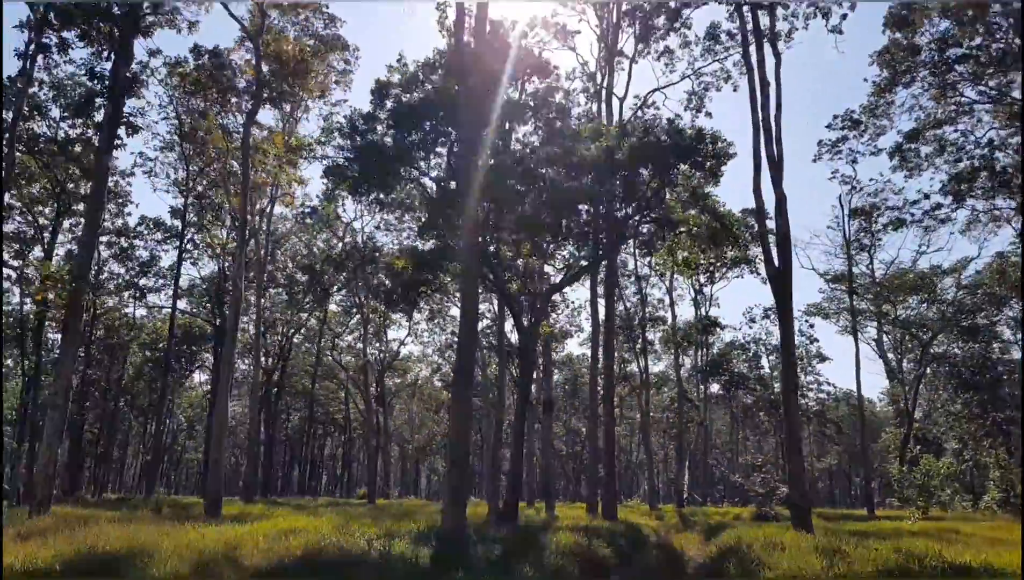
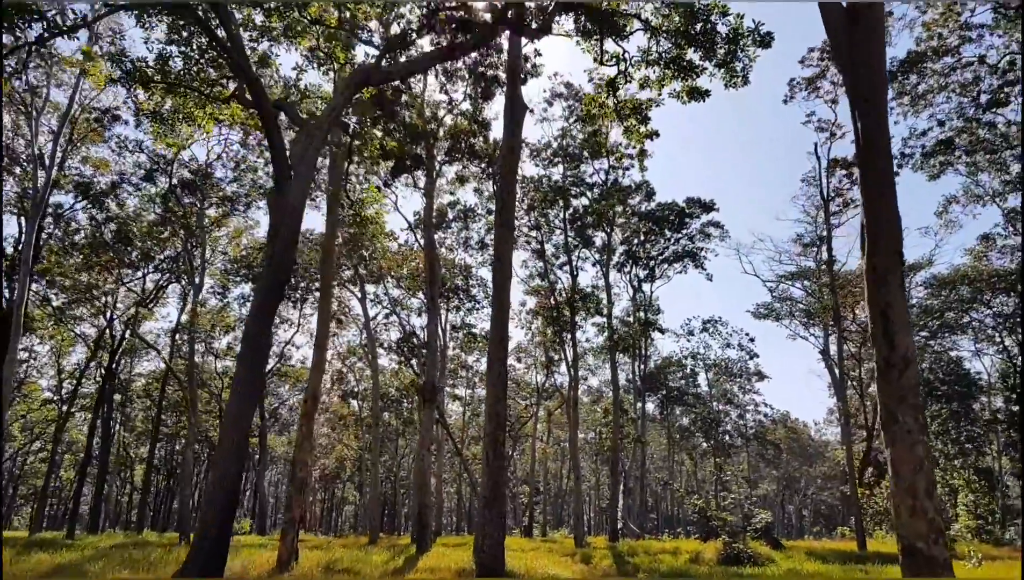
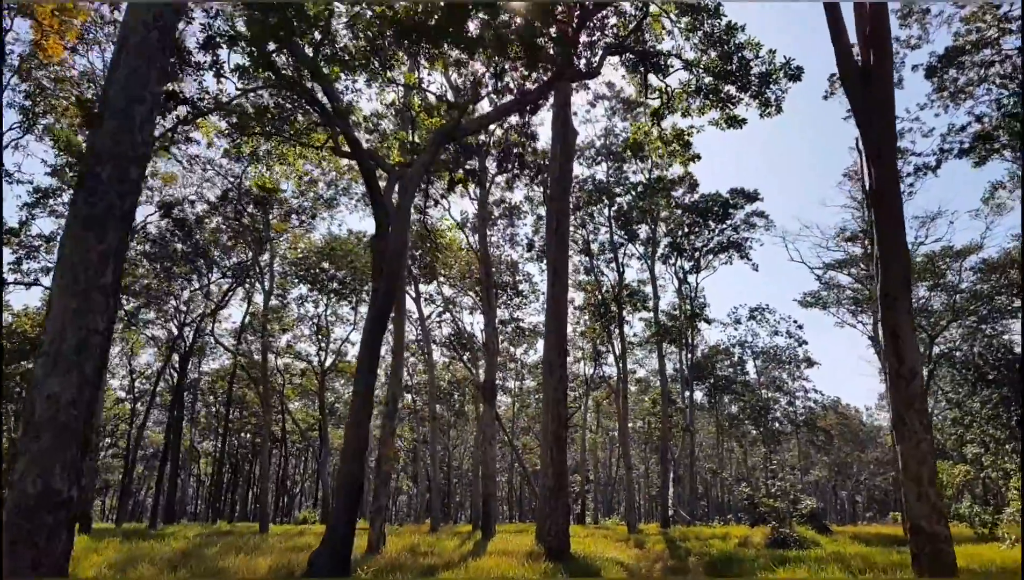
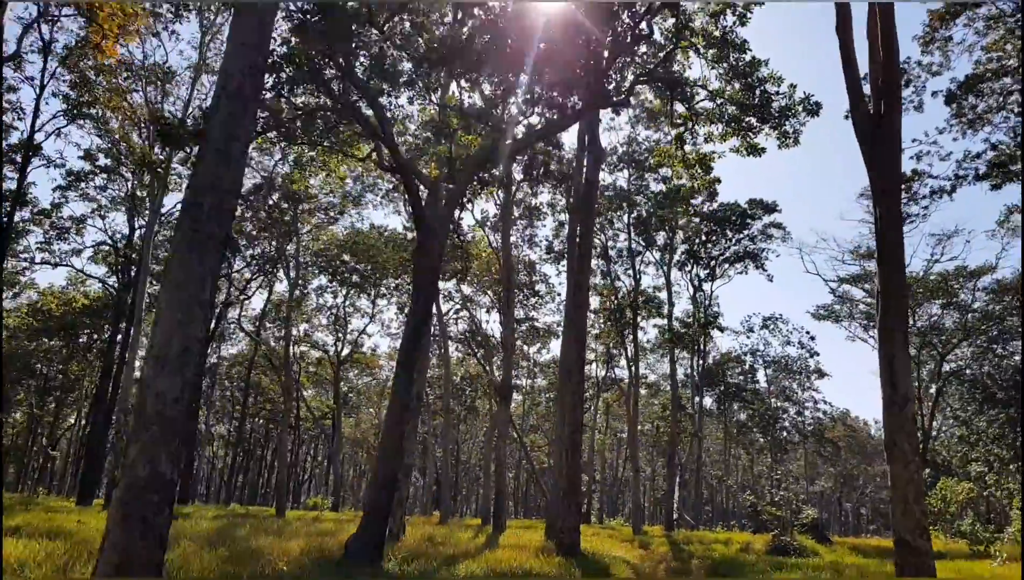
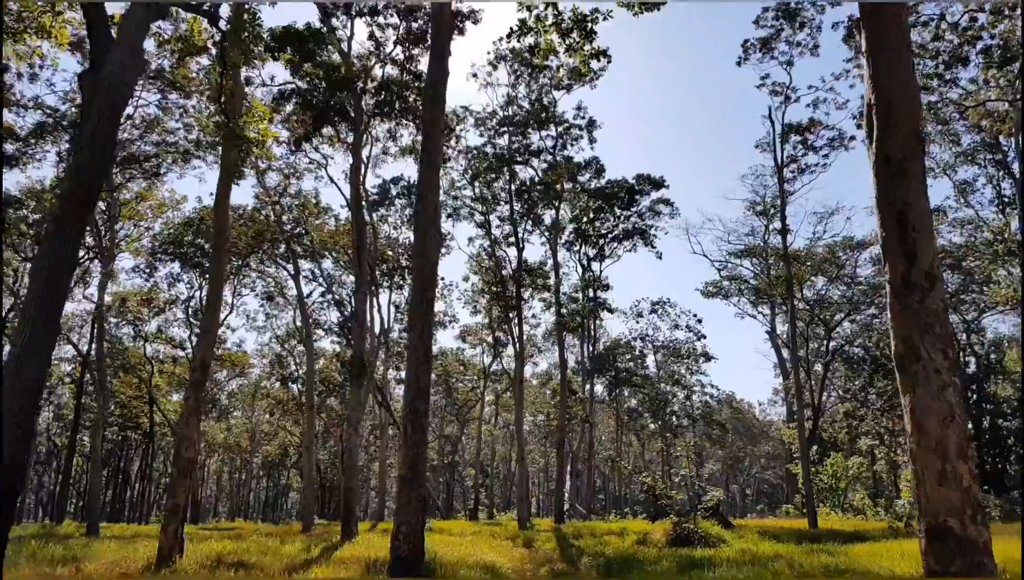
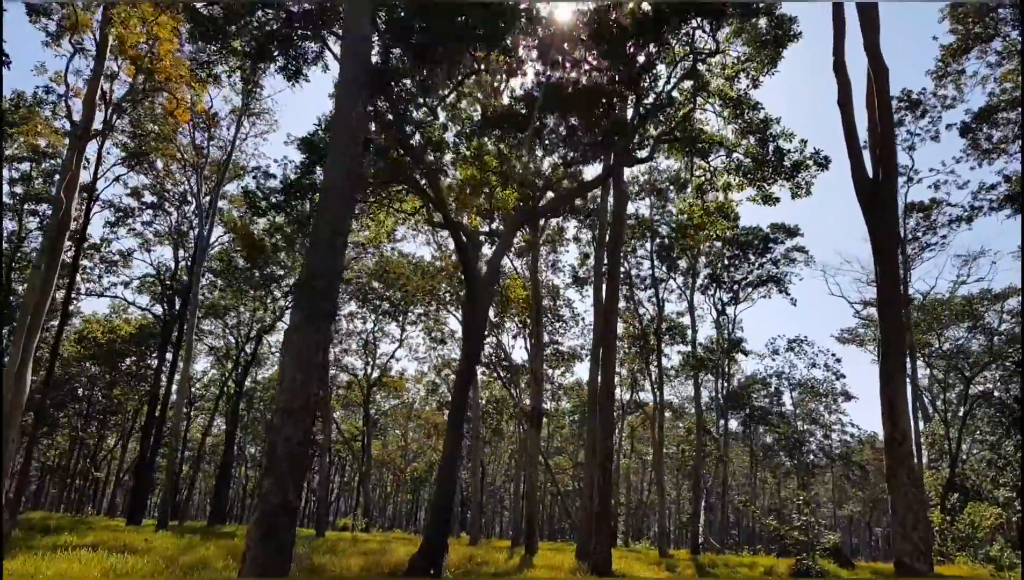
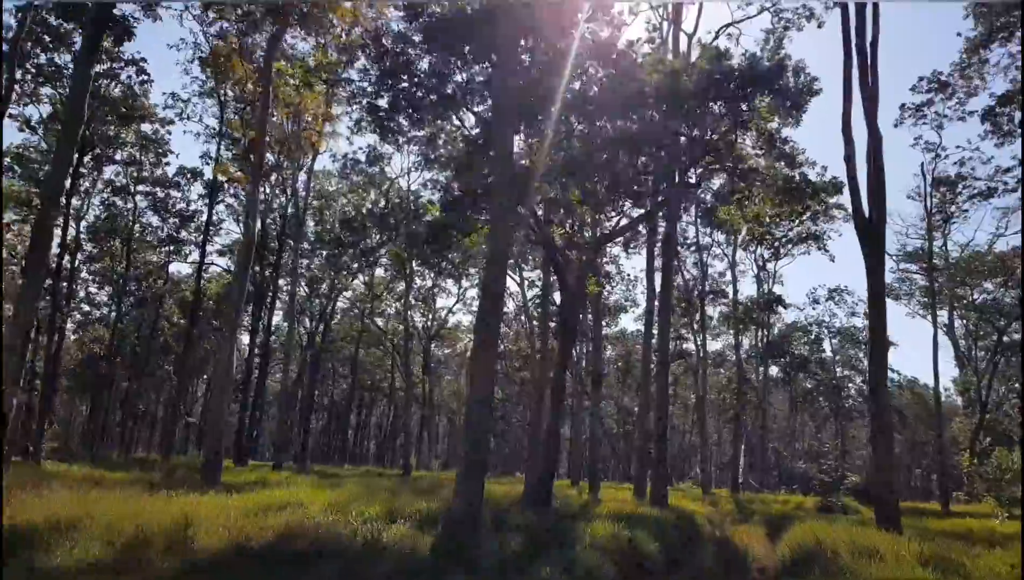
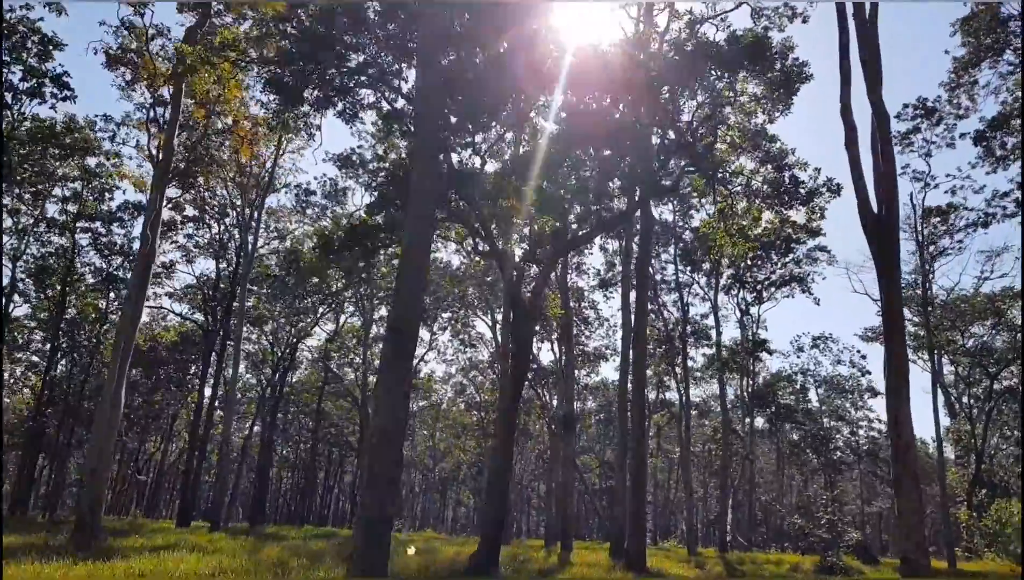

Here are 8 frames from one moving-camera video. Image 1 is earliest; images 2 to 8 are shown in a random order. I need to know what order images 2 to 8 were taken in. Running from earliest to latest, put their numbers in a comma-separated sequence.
7, 8, 6, 4, 3, 2, 5
